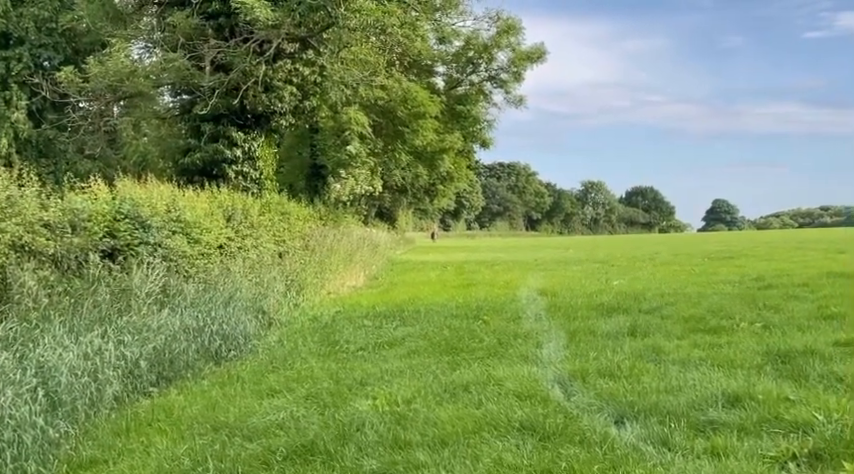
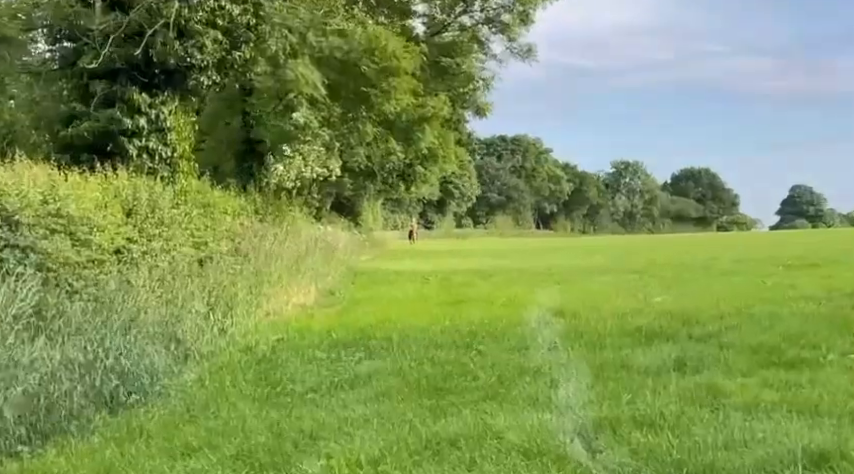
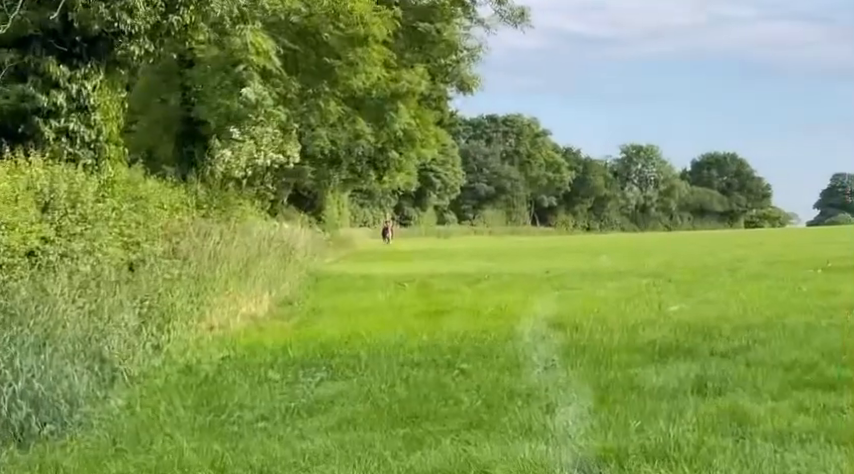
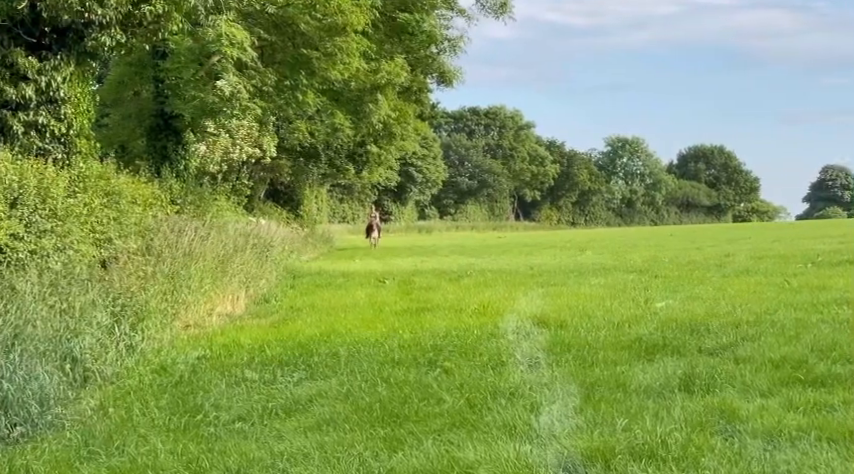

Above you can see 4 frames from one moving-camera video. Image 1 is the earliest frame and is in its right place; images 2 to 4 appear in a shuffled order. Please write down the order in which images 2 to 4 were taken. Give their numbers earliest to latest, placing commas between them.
2, 3, 4
